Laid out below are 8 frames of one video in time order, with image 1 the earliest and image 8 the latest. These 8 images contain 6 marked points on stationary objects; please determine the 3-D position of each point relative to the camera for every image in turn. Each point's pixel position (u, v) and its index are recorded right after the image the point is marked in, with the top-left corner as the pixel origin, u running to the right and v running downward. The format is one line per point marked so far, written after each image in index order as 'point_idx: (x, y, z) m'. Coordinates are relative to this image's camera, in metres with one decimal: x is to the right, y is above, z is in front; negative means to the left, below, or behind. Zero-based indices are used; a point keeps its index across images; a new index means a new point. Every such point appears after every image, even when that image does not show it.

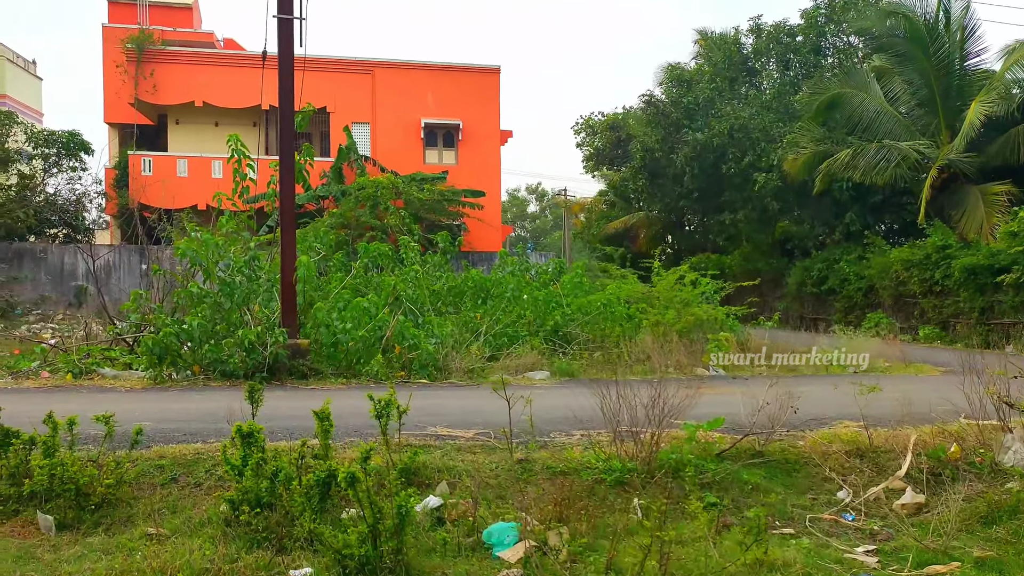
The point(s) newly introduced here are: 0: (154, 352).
0: (-2.8, -0.5, +7.4) m
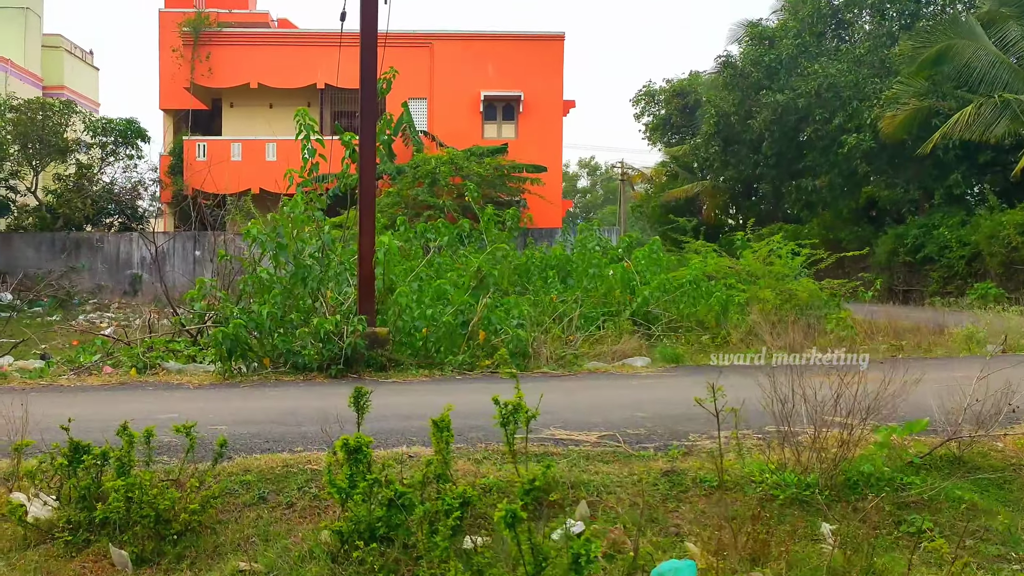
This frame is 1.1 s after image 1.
0: (-2.1, -0.4, +6.8) m
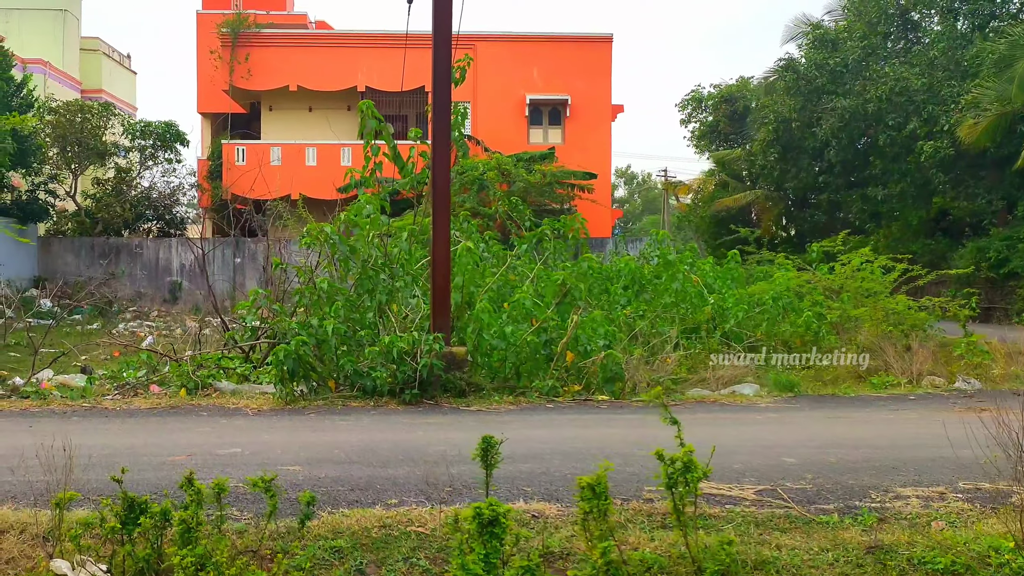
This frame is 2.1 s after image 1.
0: (-1.4, -0.5, +6.1) m
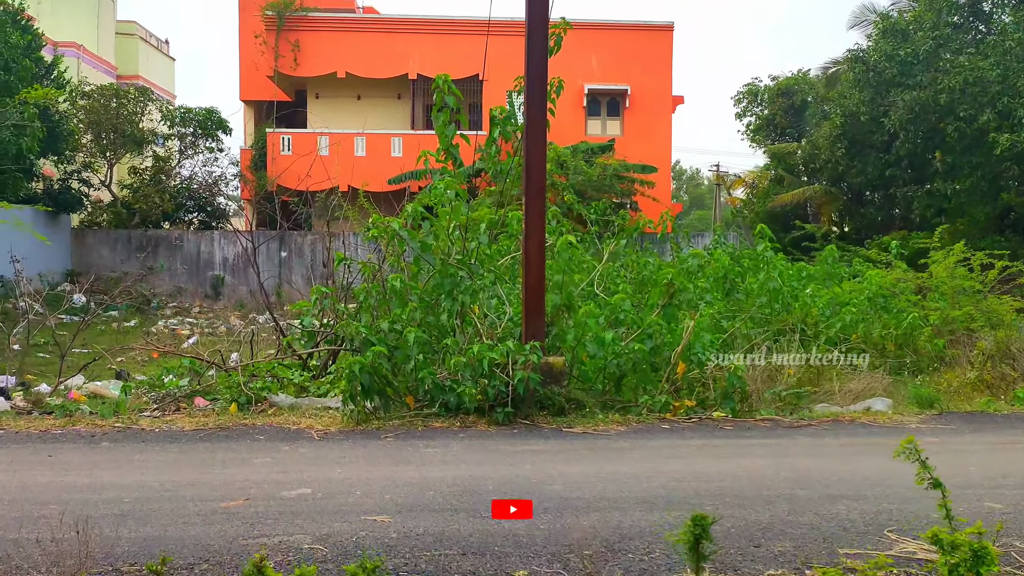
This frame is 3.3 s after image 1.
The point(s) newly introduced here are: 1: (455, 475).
0: (-0.8, -0.5, +5.2) m
1: (-0.2, -0.8, +3.9) m
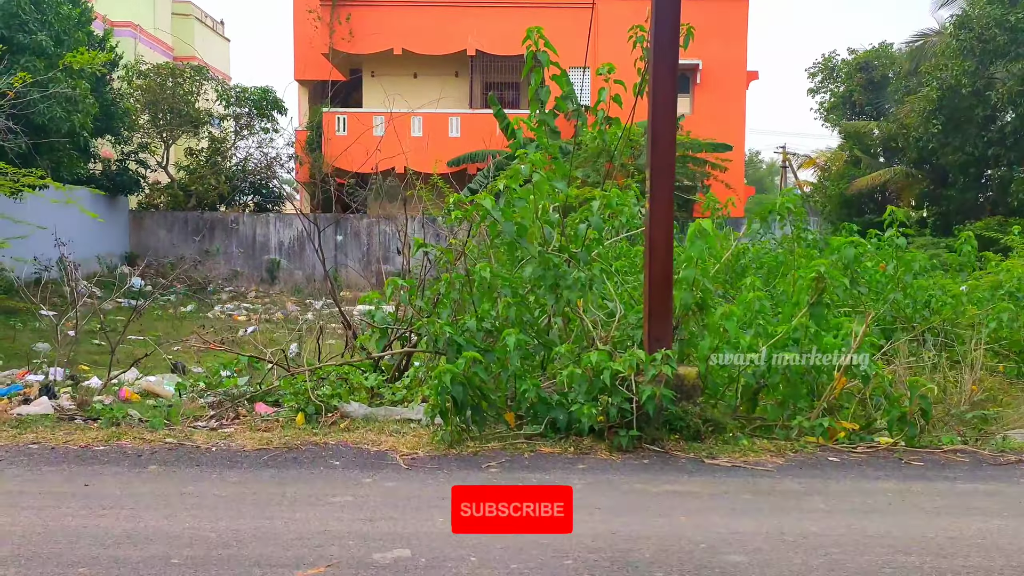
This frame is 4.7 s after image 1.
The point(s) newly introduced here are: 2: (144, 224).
0: (-0.3, -0.5, +4.3) m
1: (+0.3, -0.8, +3.0) m
2: (-7.0, +1.2, +17.7) m
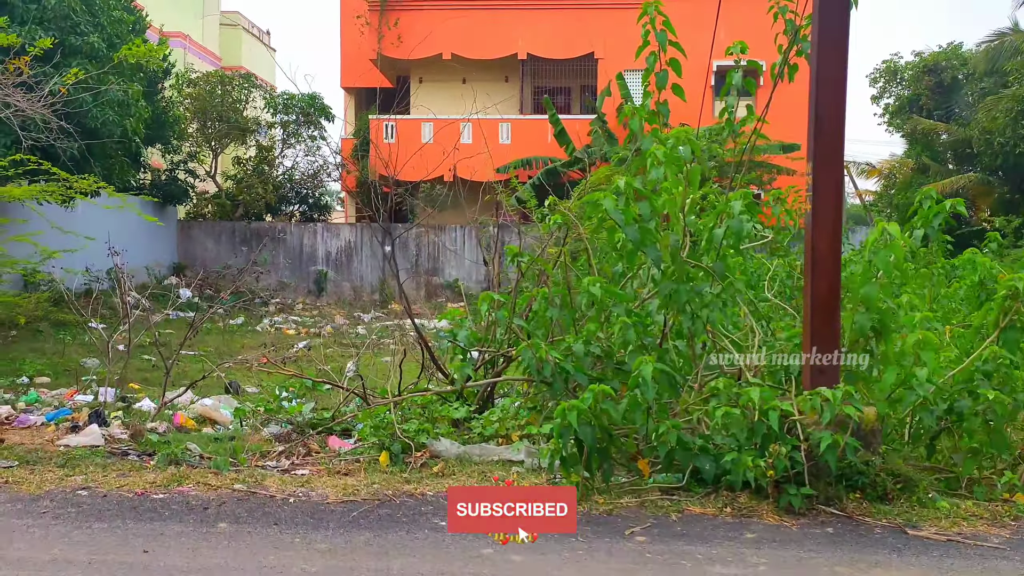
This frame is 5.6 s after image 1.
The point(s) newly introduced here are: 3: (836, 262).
0: (+0.2, -0.5, +3.5) m
1: (+0.7, -0.8, +2.2) m
2: (-5.9, +1.0, +17.2) m
3: (+1.3, +0.1, +3.8) m
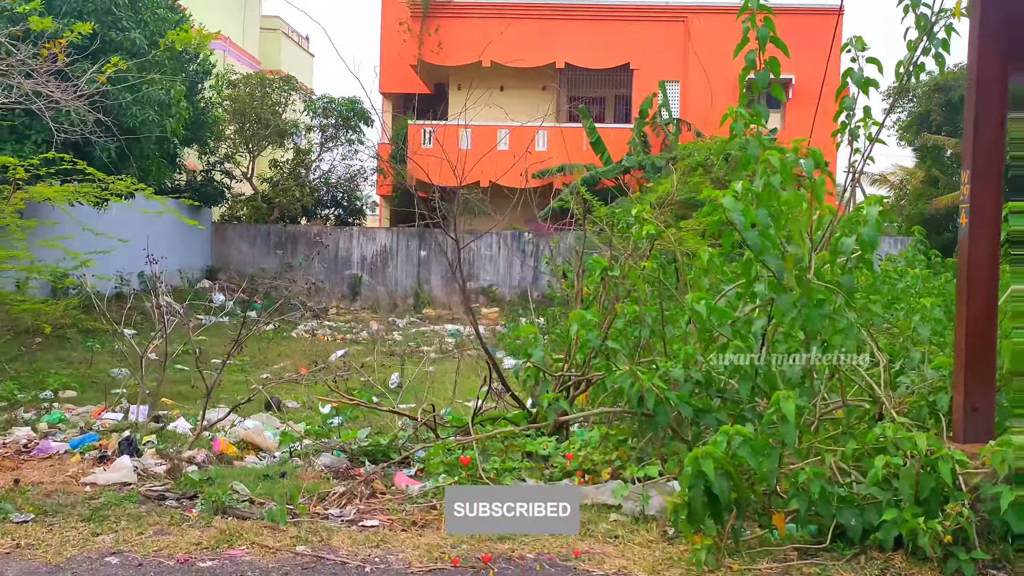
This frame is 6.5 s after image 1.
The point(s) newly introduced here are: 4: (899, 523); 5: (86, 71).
0: (+0.6, -0.6, +2.8) m
1: (+1.1, -0.9, +1.5) m
2: (-5.1, +0.9, +16.8) m
3: (+1.7, 0.0, +3.1) m
4: (+1.2, -0.7, +2.8) m
5: (-4.5, +2.2, +9.7) m
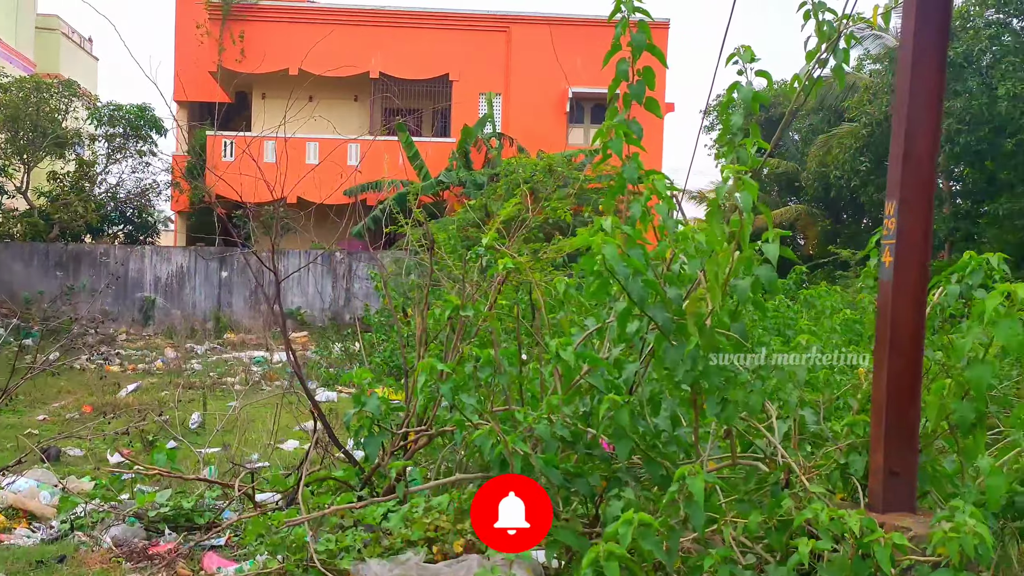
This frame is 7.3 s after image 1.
0: (+0.3, -0.7, +2.4) m
1: (+1.0, -1.0, +1.2) m
2: (-8.2, +0.5, +14.9) m
3: (+1.3, -0.1, +2.9) m
4: (+0.8, -0.9, +2.5) m
5: (-6.1, +2.0, +8.2) m
